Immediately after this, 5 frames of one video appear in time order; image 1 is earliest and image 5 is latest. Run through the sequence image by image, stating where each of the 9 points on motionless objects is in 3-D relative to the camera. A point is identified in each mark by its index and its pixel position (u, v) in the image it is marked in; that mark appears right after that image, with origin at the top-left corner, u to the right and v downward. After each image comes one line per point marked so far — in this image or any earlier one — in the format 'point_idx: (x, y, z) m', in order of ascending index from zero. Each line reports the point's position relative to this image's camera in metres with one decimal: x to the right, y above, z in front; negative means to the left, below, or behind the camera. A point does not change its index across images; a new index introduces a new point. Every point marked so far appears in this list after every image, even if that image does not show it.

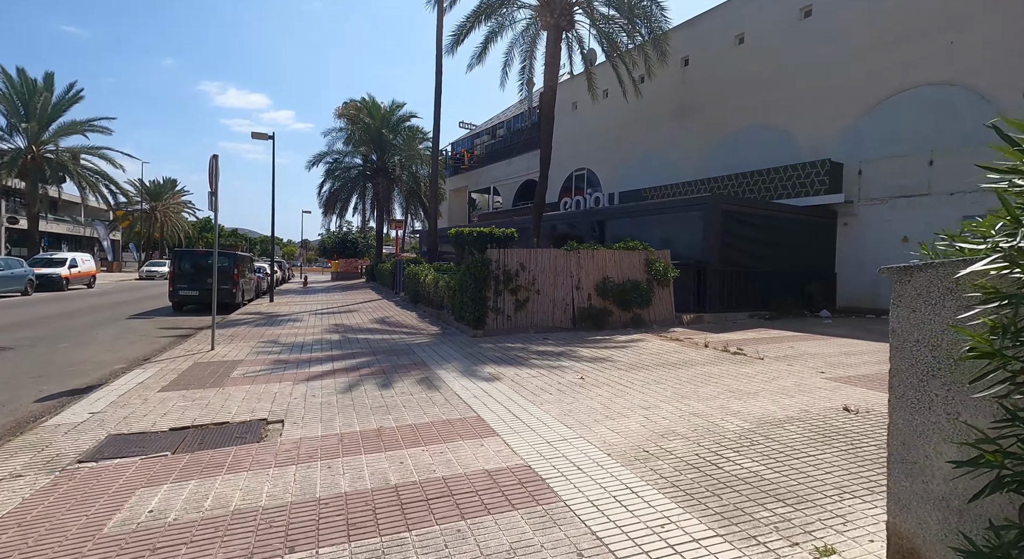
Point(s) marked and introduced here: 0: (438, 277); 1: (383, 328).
0: (-2.0, 0.0, +14.0) m
1: (-2.9, -1.1, +11.5) m
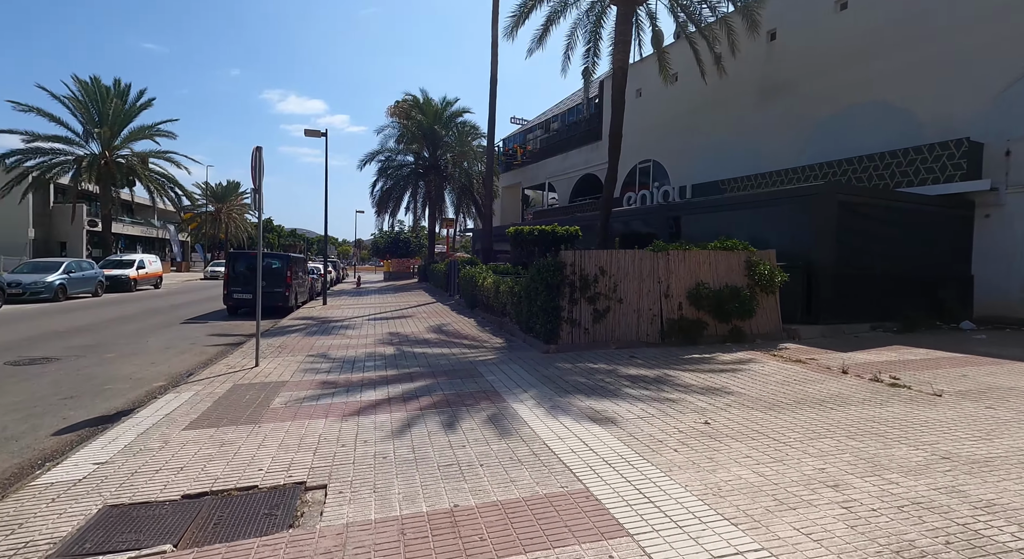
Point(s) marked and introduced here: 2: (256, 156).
0: (-0.3, -0.1, +12.8) m
1: (-1.4, -1.2, +10.3) m
2: (-3.9, +1.9, +7.9) m
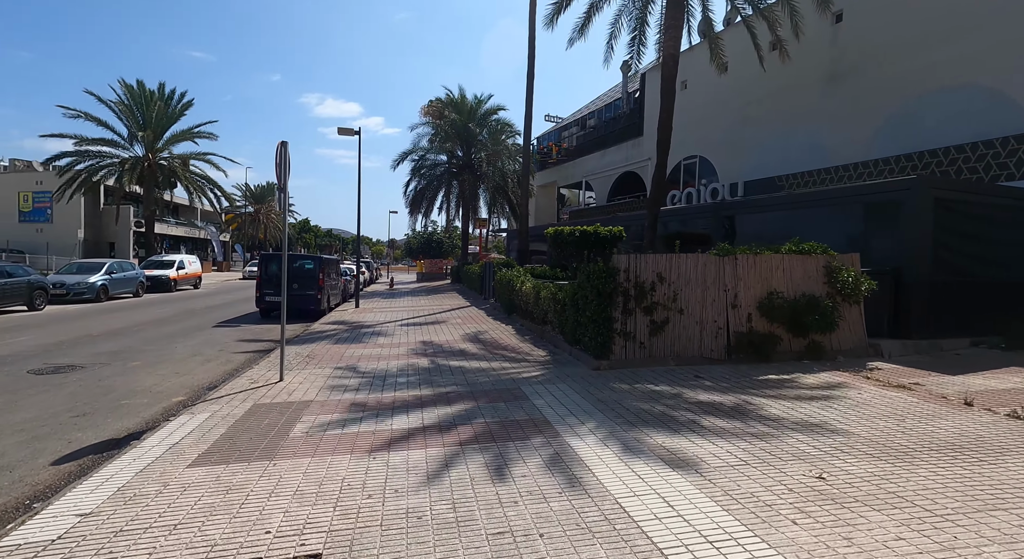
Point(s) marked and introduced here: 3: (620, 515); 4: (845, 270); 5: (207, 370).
0: (+0.6, -0.2, +11.9) m
1: (-0.6, -1.3, +9.5) m
2: (-3.2, +1.8, +7.2) m
3: (+0.7, -1.5, +3.3) m
4: (+5.1, +0.1, +7.9) m
5: (-5.4, -1.6, +9.2) m
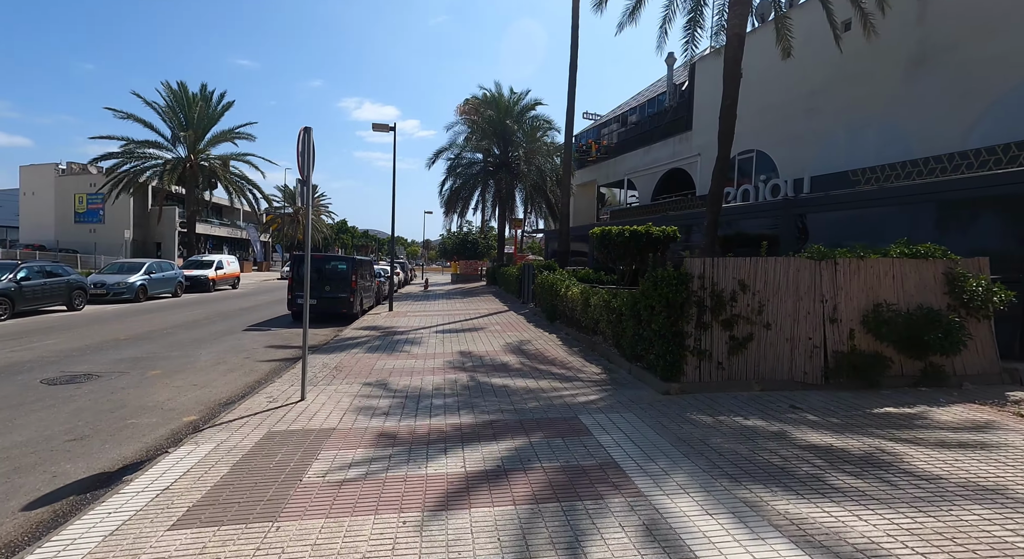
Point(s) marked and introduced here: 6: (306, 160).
0: (+1.6, -0.3, +10.8) m
1: (+0.2, -1.4, +8.5) m
2: (-2.5, +1.7, +6.3) m
3: (+1.1, -1.6, +2.2) m
4: (+5.8, 0.0, +6.5) m
5: (-4.6, -1.7, +8.5) m
6: (-2.5, +1.5, +6.4) m
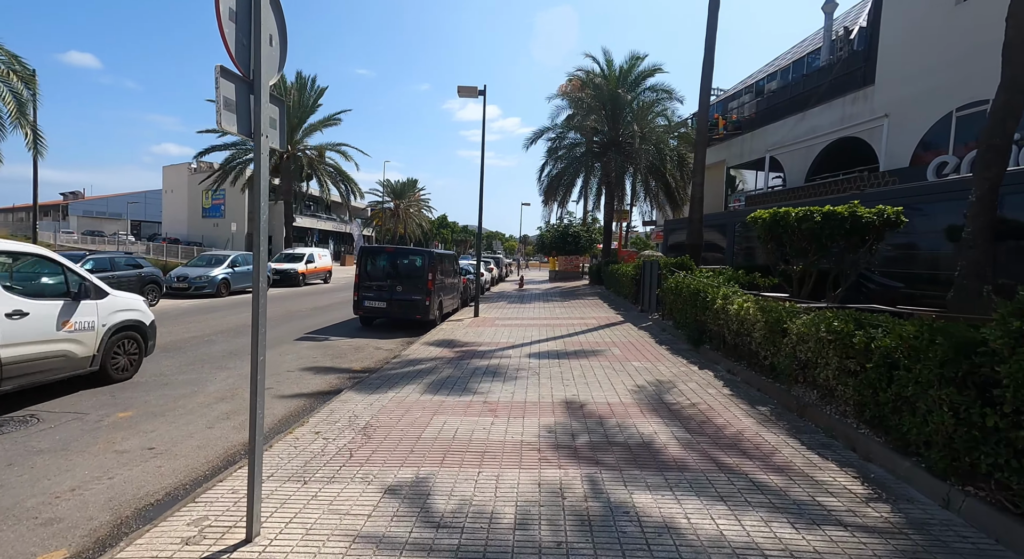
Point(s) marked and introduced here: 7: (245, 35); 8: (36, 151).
0: (+3.3, -0.4, +6.5) m
1: (+1.5, -1.5, +4.5) m
2: (-1.5, +1.6, +2.8) m
3: (+1.3, -1.8, -1.9) m
4: (+6.7, -0.2, +1.5) m
5: (-3.2, -1.7, +5.4) m
6: (-1.5, +1.4, +2.9) m
7: (-1.5, +1.4, +2.9) m
8: (-13.1, +3.5, +14.3) m
